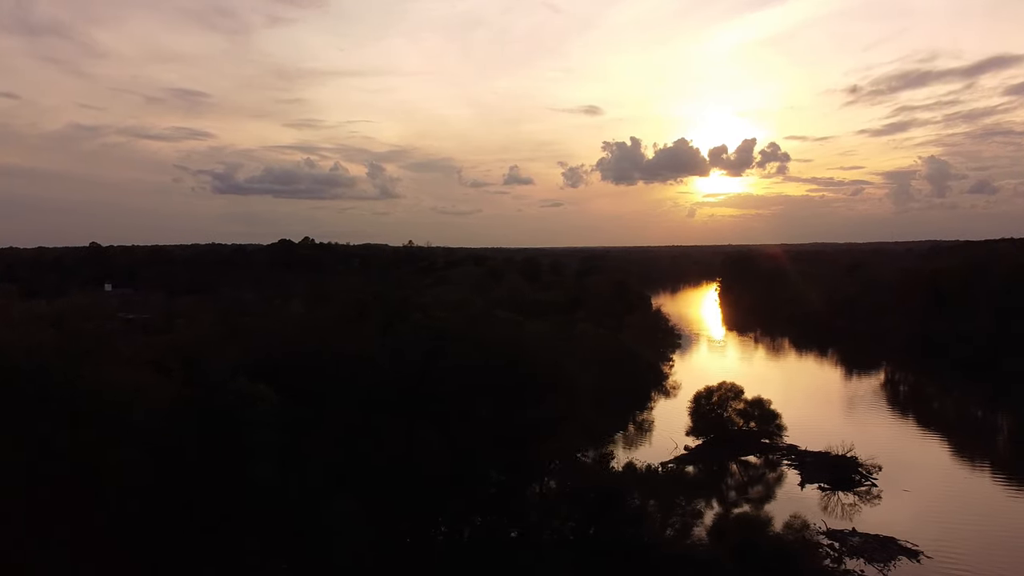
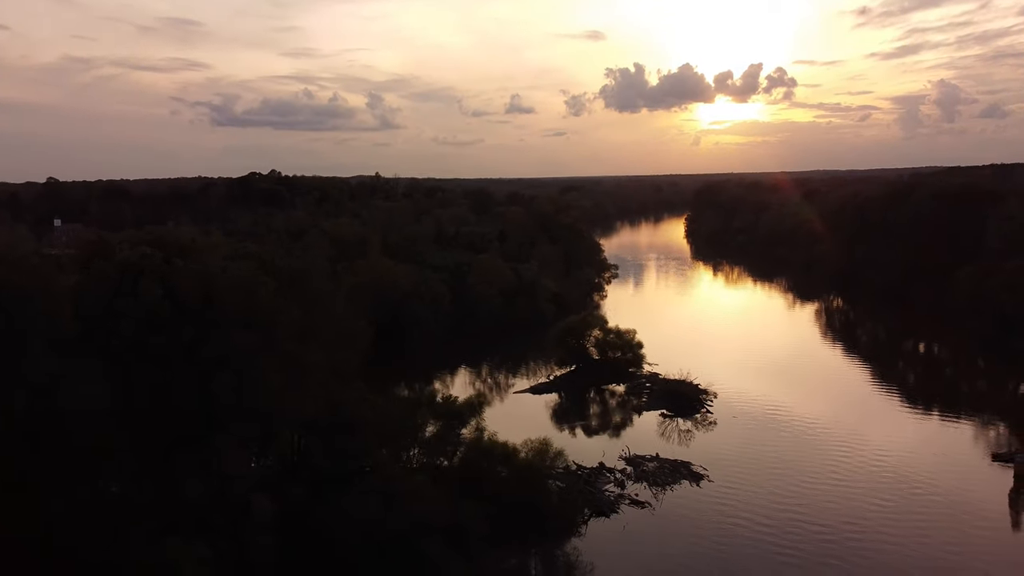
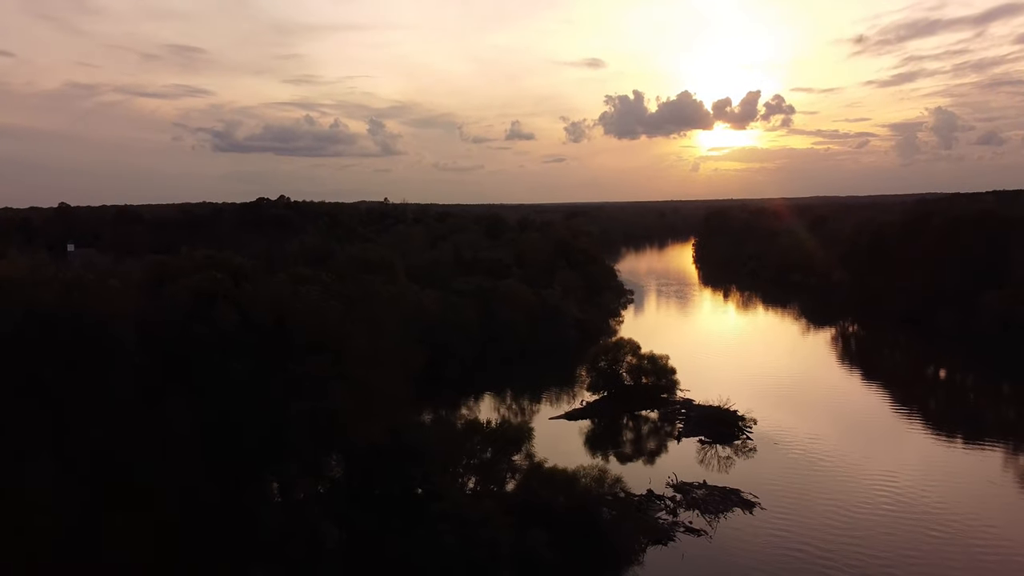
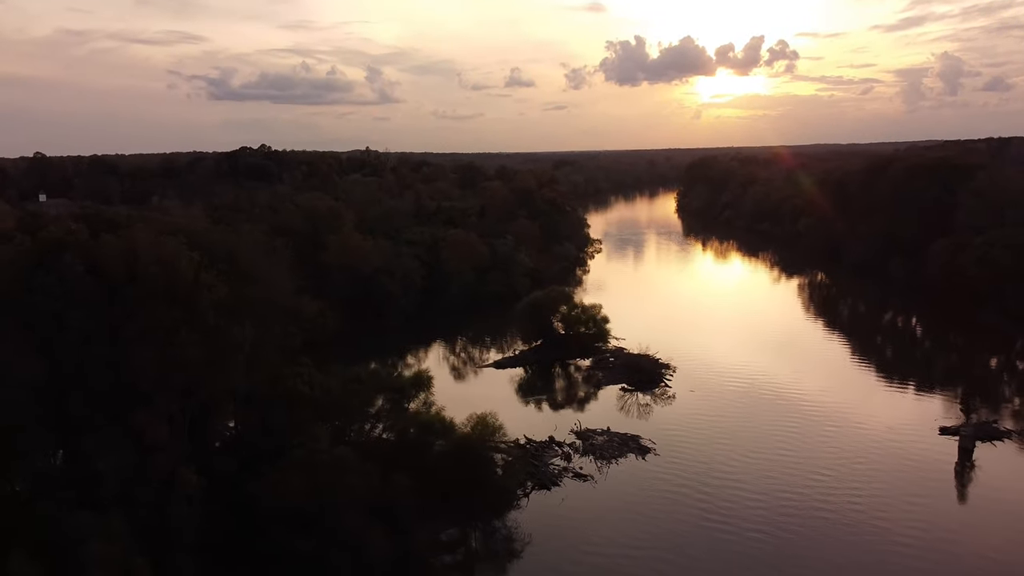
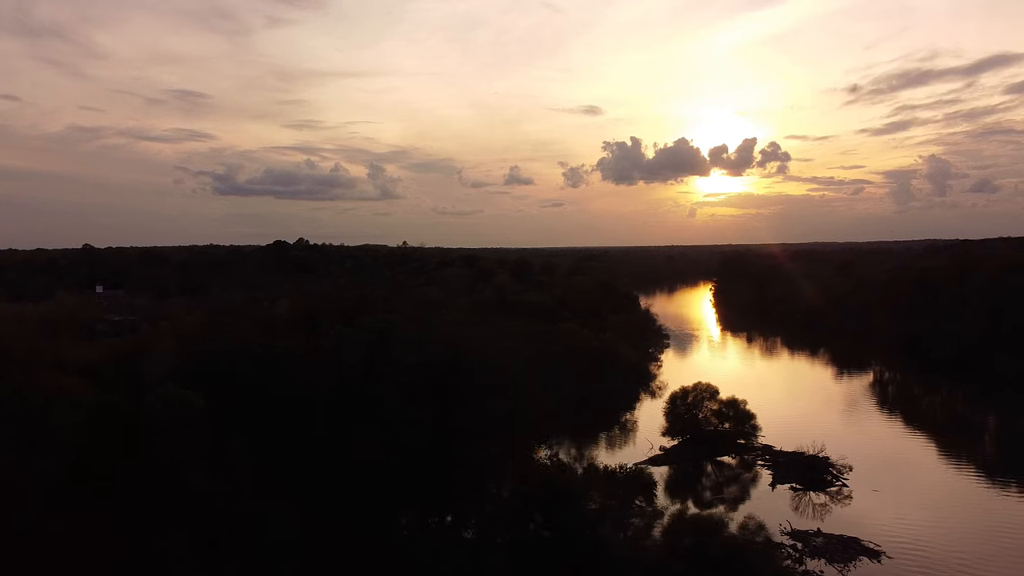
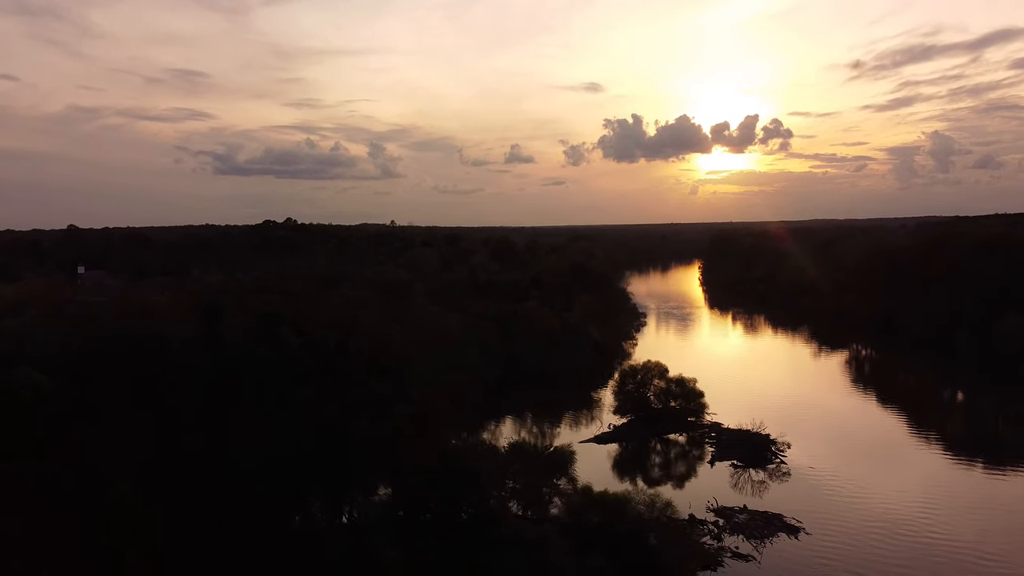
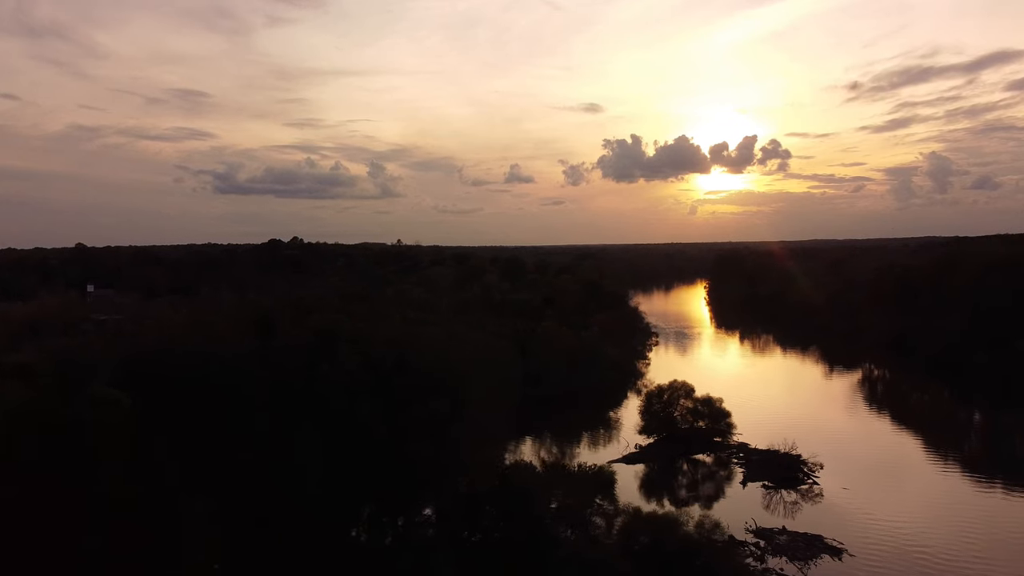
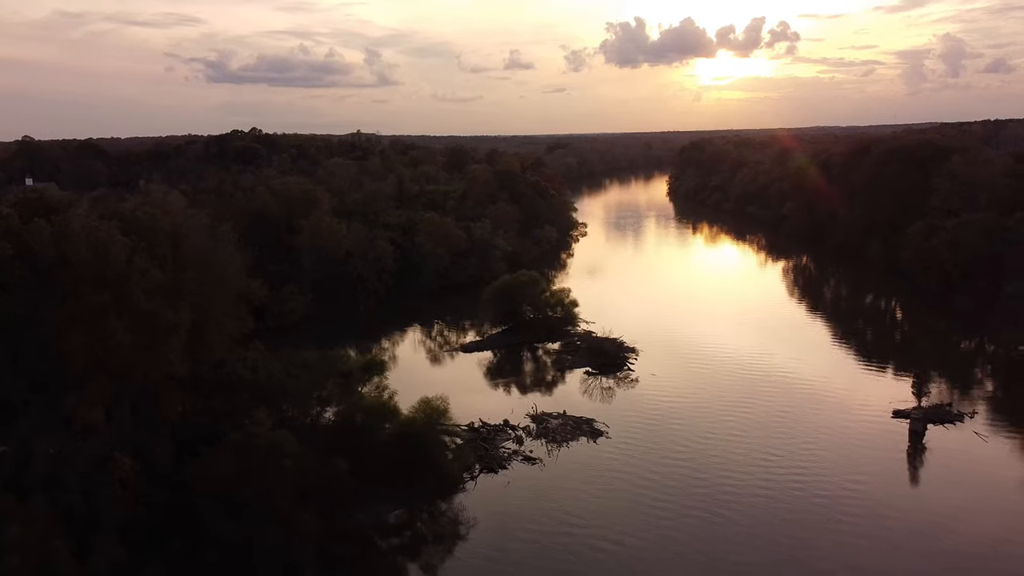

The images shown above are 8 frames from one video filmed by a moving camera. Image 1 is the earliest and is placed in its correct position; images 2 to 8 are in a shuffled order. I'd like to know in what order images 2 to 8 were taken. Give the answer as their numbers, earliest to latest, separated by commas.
5, 7, 6, 3, 2, 4, 8
